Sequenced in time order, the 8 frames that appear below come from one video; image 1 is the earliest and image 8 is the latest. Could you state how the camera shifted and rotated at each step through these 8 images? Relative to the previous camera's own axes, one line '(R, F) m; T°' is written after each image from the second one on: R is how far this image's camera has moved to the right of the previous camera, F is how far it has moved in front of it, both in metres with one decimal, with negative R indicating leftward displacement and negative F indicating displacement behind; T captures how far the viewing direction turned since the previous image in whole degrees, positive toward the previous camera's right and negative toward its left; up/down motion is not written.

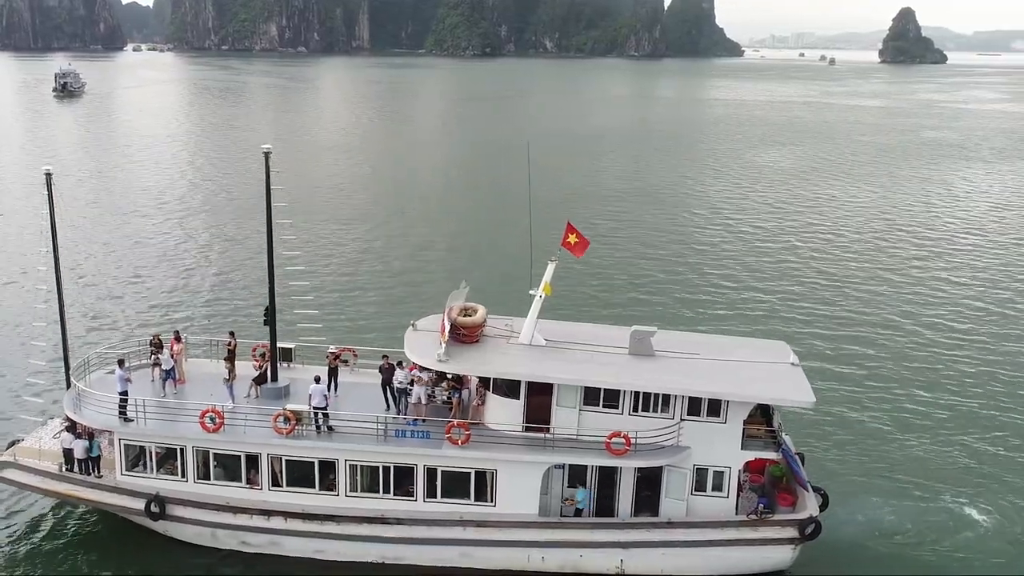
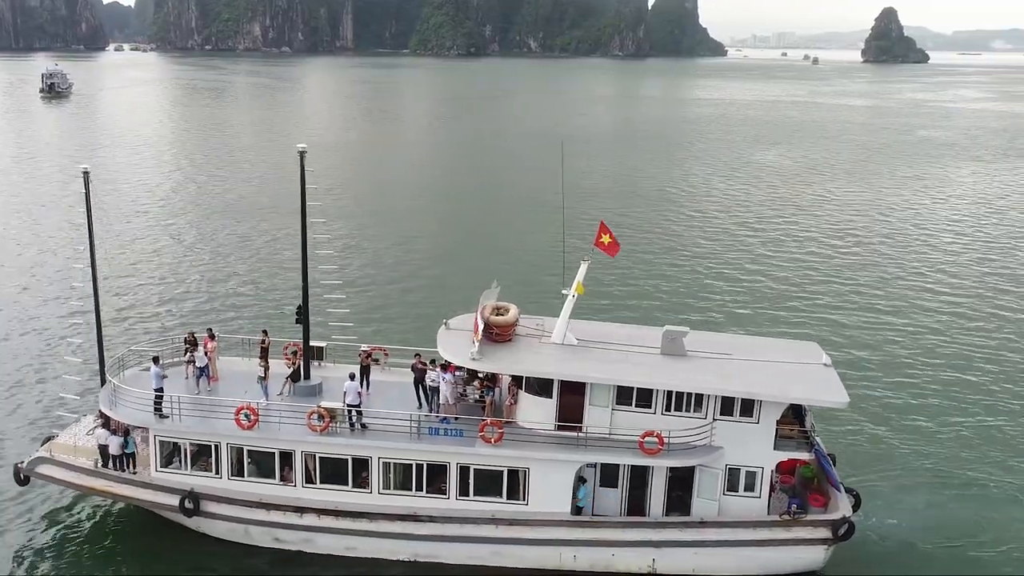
(-0.2, -0.1) m; -1°
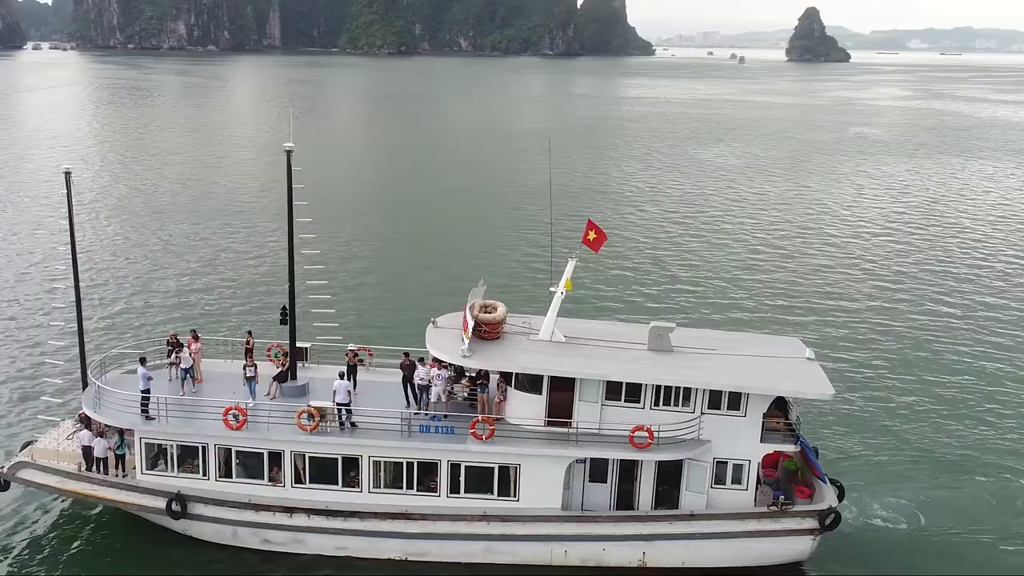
(-0.7, -0.1) m; +2°
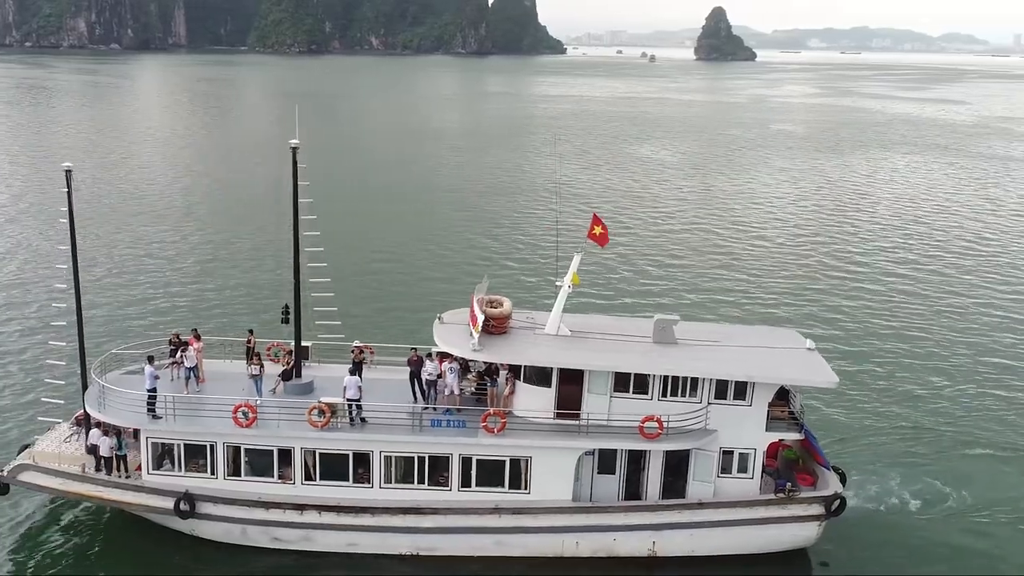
(-1.1, -0.1) m; +3°
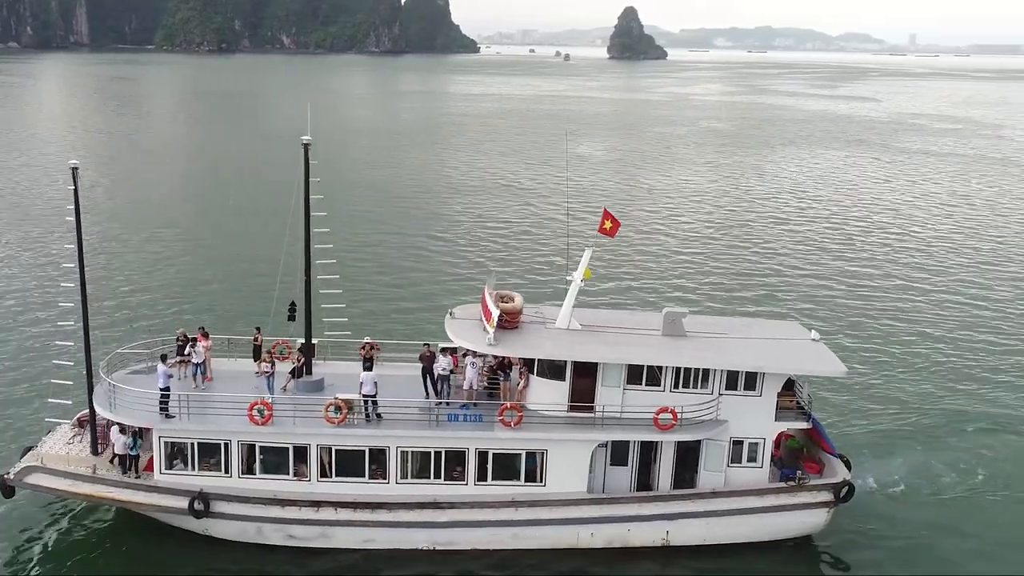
(-1.4, -0.1) m; +3°
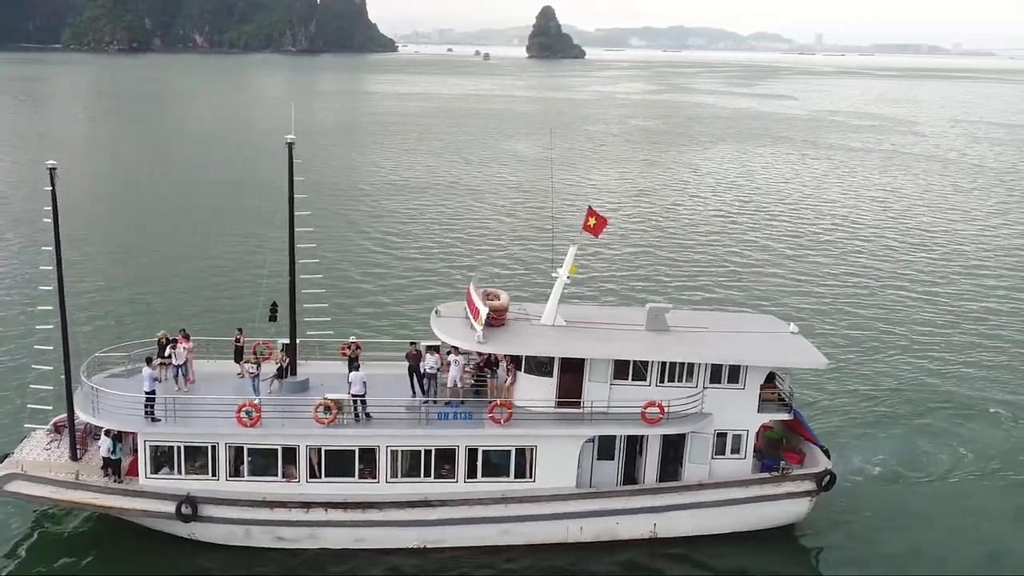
(-1.0, -0.1) m; +3°
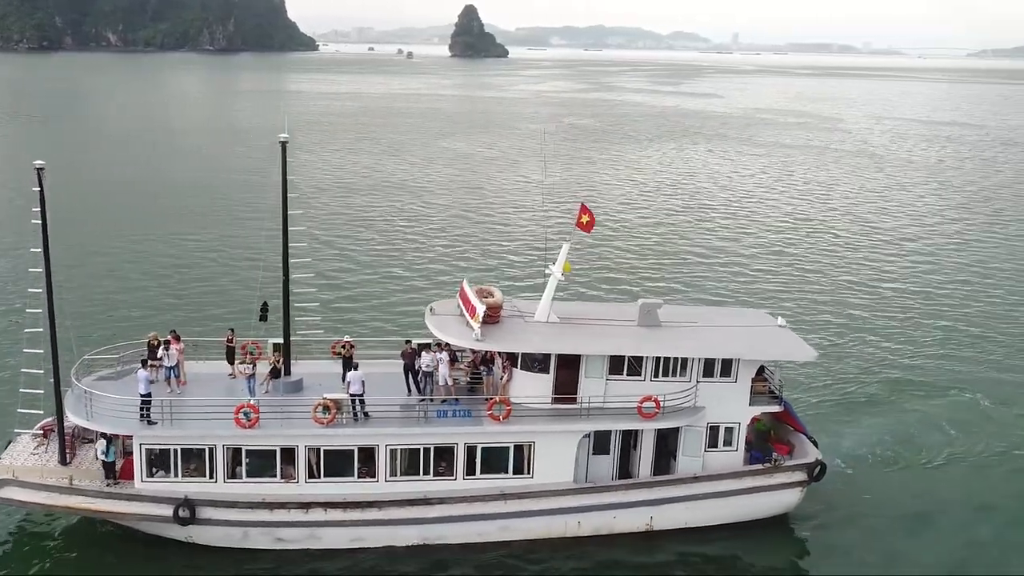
(-1.0, -0.1) m; +3°
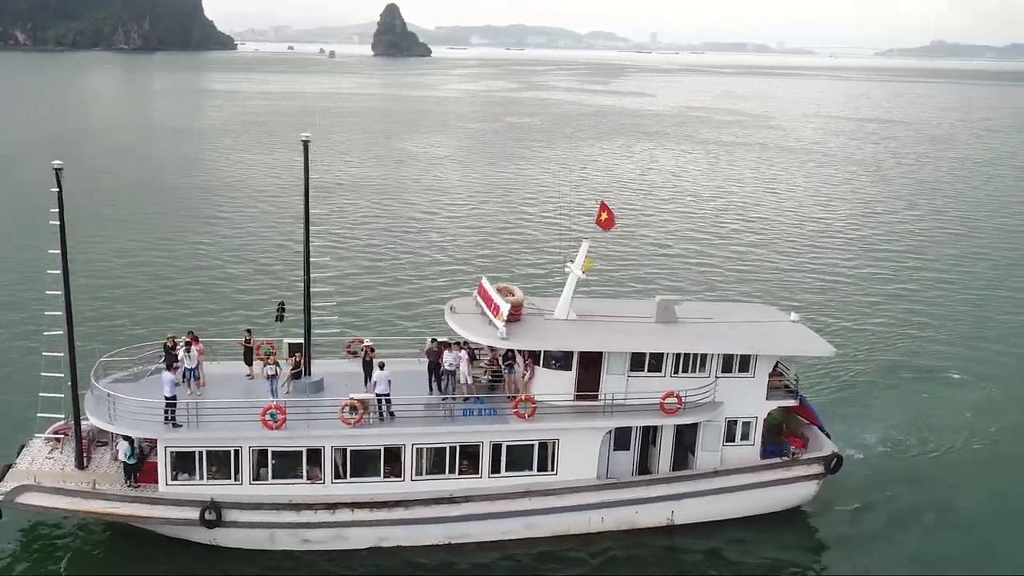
(-1.5, 0.0) m; +3°
